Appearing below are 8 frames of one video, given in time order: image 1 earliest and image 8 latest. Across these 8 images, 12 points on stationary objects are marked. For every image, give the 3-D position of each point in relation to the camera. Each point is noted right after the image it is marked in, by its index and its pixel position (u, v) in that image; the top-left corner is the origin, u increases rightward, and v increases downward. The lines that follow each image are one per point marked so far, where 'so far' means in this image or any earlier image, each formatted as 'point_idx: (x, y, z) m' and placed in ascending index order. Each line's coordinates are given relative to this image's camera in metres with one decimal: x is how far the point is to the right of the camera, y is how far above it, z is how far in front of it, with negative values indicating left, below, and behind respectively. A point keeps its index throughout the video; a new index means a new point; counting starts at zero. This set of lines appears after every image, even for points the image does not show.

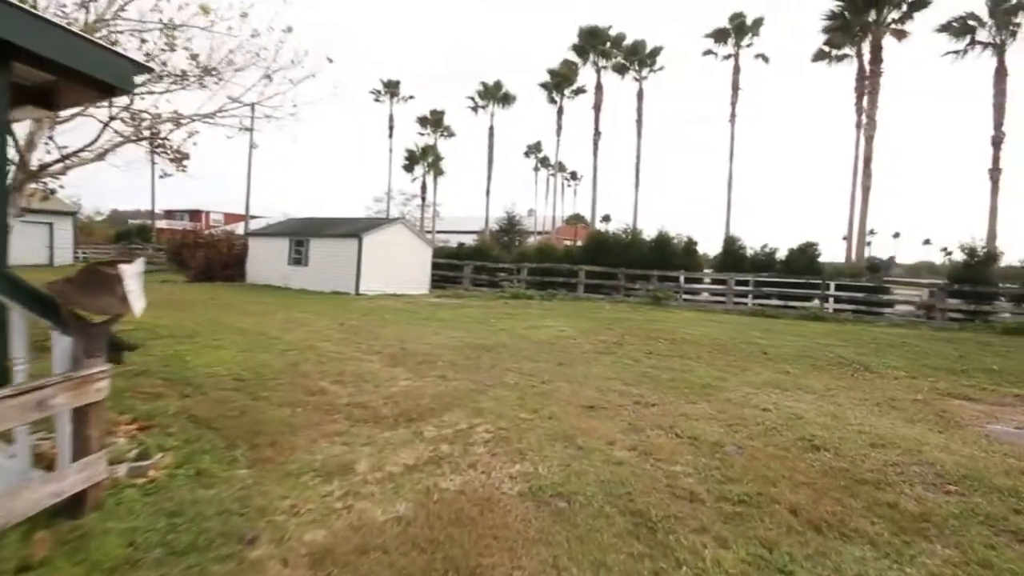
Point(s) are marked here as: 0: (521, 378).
0: (+0.1, -1.4, +7.4) m
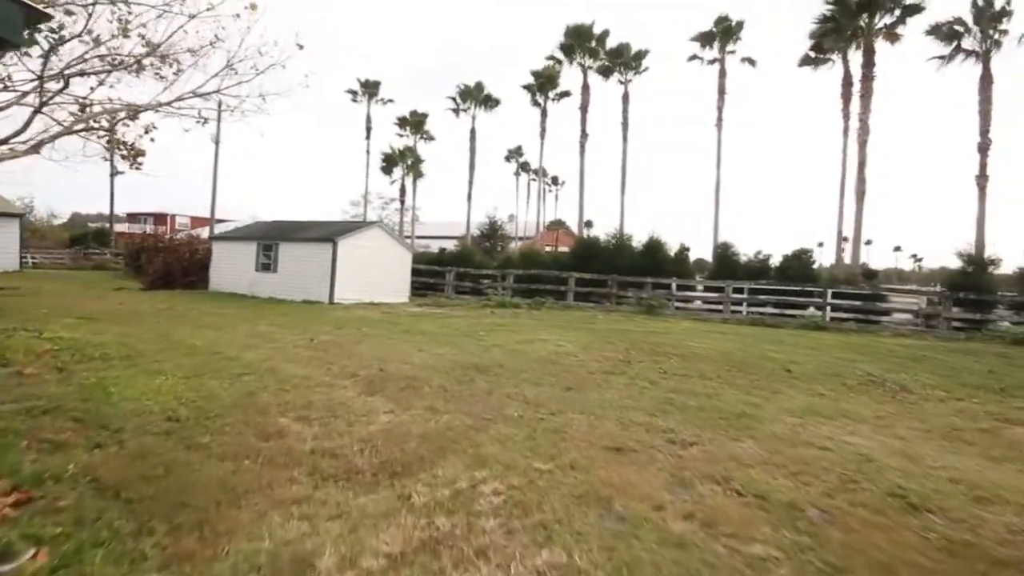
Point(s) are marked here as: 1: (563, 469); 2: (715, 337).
0: (+0.2, -1.6, +6.2) m
1: (+0.5, -1.6, +4.4) m
2: (+5.5, -1.3, +13.3) m
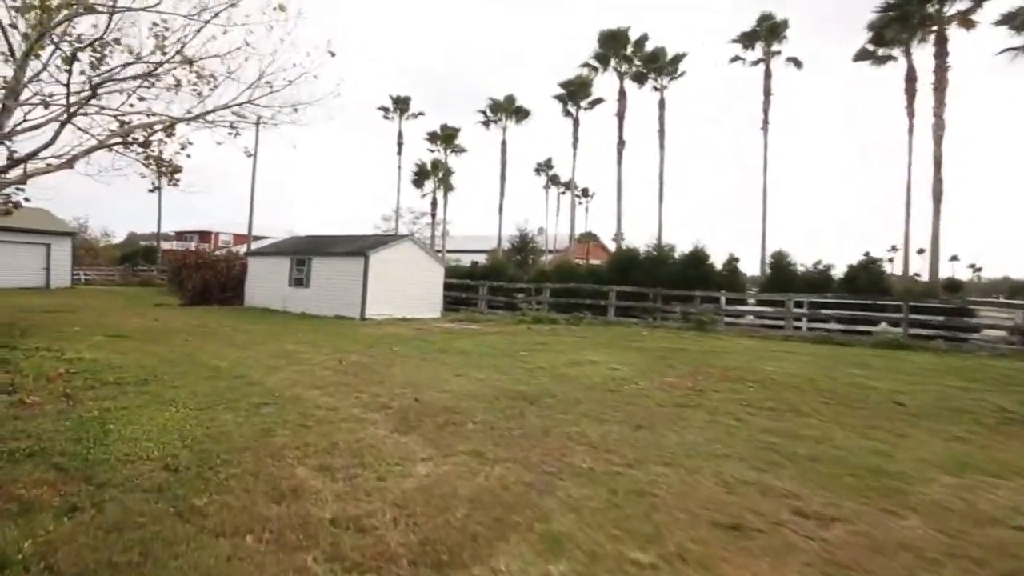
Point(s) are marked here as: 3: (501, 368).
0: (+0.9, -1.8, +5.0) m
1: (+1.0, -1.8, +3.2) m
2: (+6.6, -1.7, +11.7) m
3: (-0.2, -1.6, +9.8) m
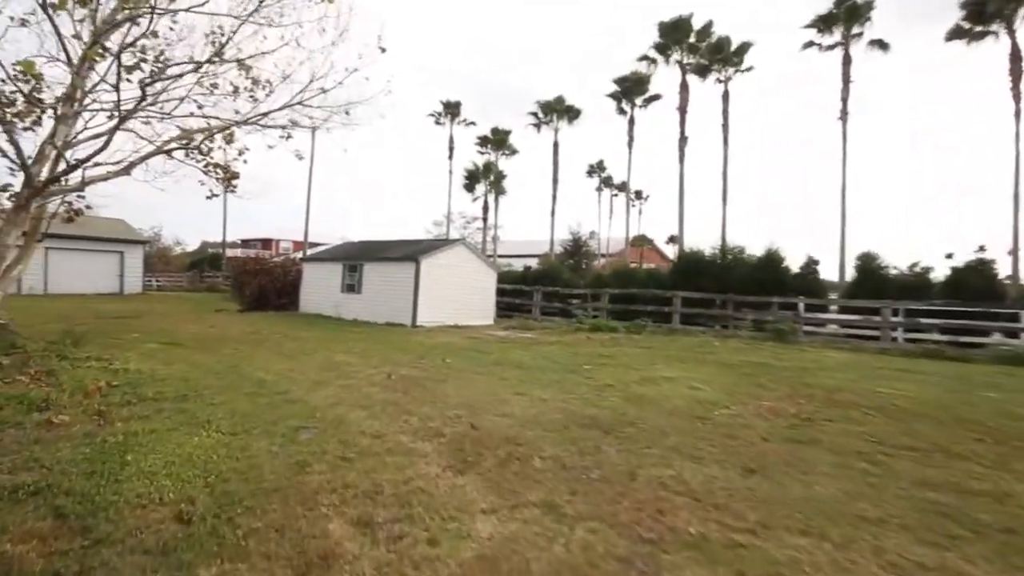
0: (+1.5, -1.9, +3.9) m
1: (+1.5, -1.9, +2.0) m
2: (+7.9, -1.8, +10.0) m
3: (+0.9, -1.8, +8.8) m
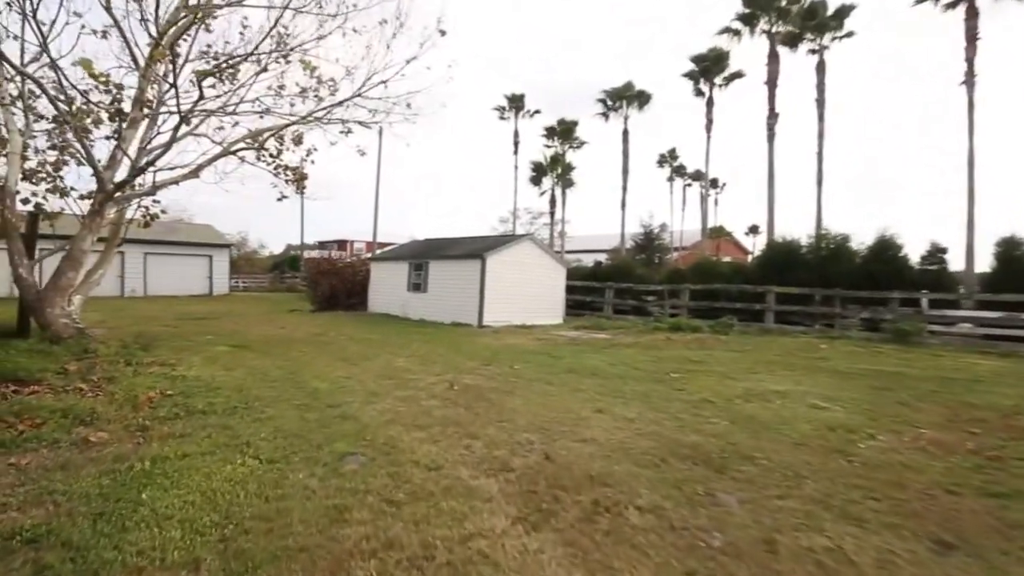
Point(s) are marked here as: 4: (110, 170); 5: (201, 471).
0: (+2.1, -1.9, +2.5) m
1: (+1.8, -1.9, +0.7) m
2: (+9.2, -1.7, +7.7) m
3: (+2.1, -1.7, +7.4) m
4: (-8.5, +2.5, +10.3) m
5: (-2.9, -1.7, +4.5) m
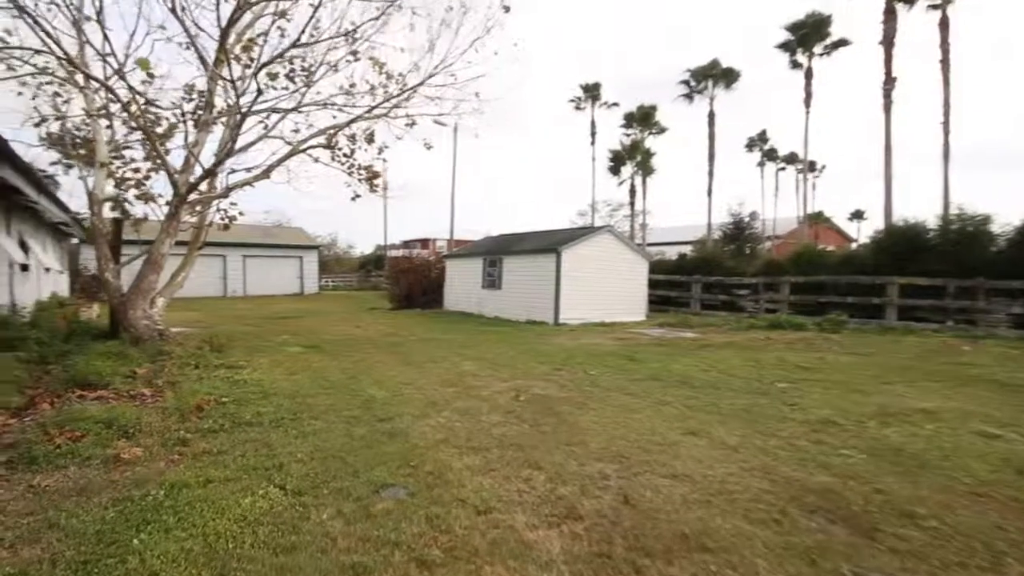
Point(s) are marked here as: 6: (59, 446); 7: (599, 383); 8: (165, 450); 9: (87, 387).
0: (+2.2, -1.8, +1.1) m
1: (+1.6, -1.9, -0.6) m
2: (+10.1, -1.5, +5.1) m
3: (+3.0, -1.7, +6.0) m
4: (-7.0, +2.4, +10.4) m
5: (-2.4, -1.7, +3.9) m
6: (-4.6, -1.6, +4.9) m
7: (+1.5, -1.6, +8.2) m
8: (-3.6, -1.7, +5.1) m
9: (-6.3, -1.5, +7.2) m
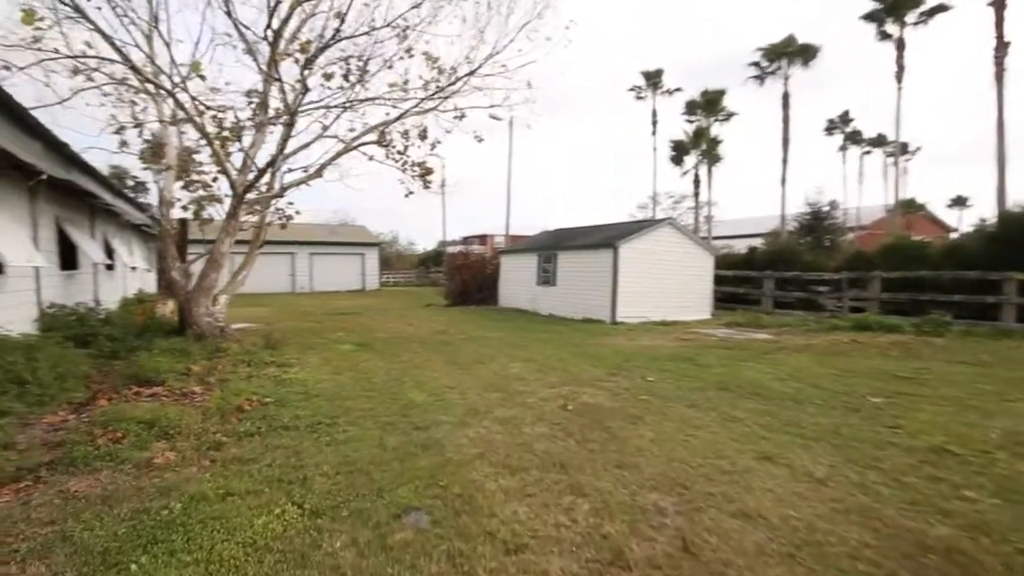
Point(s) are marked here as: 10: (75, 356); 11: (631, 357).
0: (+2.1, -1.9, +0.3) m
1: (+1.3, -2.0, -1.4) m
2: (+10.4, -1.6, +3.3) m
3: (+3.5, -1.7, +5.0) m
4: (-5.9, +2.5, +10.7) m
5: (-2.1, -1.8, +3.7) m
6: (-4.2, -1.6, +4.9) m
7: (+2.2, -1.6, +7.5) m
8: (-3.2, -1.7, +5.0) m
9: (-5.6, -1.5, +7.4) m
10: (-6.9, -1.1, +7.7) m
11: (+2.5, -1.5, +10.2) m
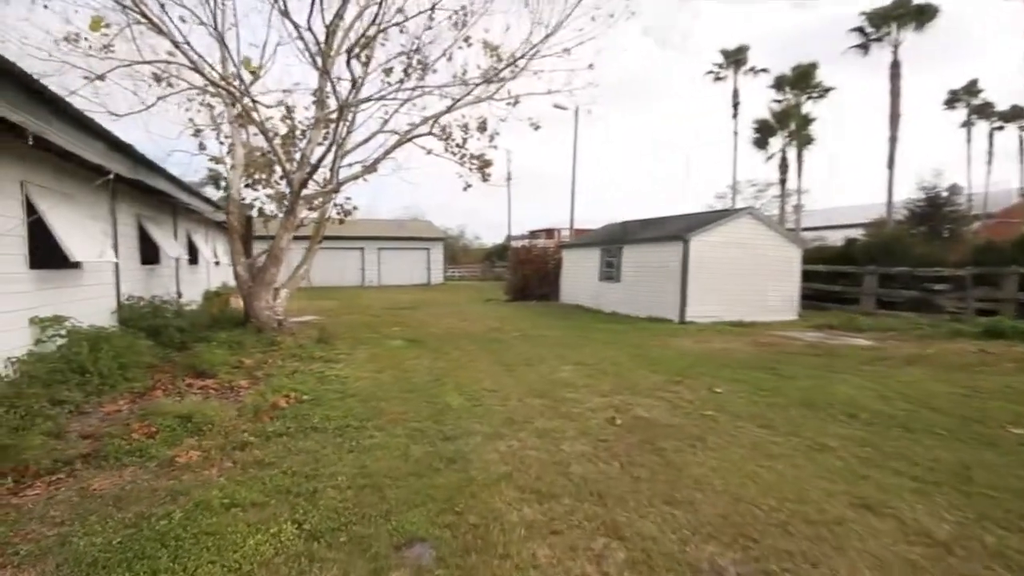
0: (+1.6, -2.0, -0.5) m
1: (+0.6, -2.0, -2.1) m
2: (+10.3, -1.7, +1.2) m
3: (+3.8, -1.7, +3.9) m
4: (-4.7, +2.6, +10.8) m
5: (-2.0, -1.7, +3.4) m
6: (-3.9, -1.6, +5.0) m
7: (+2.9, -1.6, +6.5) m
8: (-2.9, -1.7, +4.9) m
9: (-4.9, -1.4, +7.6) m
10: (-6.1, -1.0, +8.1) m
11: (+3.5, -1.4, +9.2) m
